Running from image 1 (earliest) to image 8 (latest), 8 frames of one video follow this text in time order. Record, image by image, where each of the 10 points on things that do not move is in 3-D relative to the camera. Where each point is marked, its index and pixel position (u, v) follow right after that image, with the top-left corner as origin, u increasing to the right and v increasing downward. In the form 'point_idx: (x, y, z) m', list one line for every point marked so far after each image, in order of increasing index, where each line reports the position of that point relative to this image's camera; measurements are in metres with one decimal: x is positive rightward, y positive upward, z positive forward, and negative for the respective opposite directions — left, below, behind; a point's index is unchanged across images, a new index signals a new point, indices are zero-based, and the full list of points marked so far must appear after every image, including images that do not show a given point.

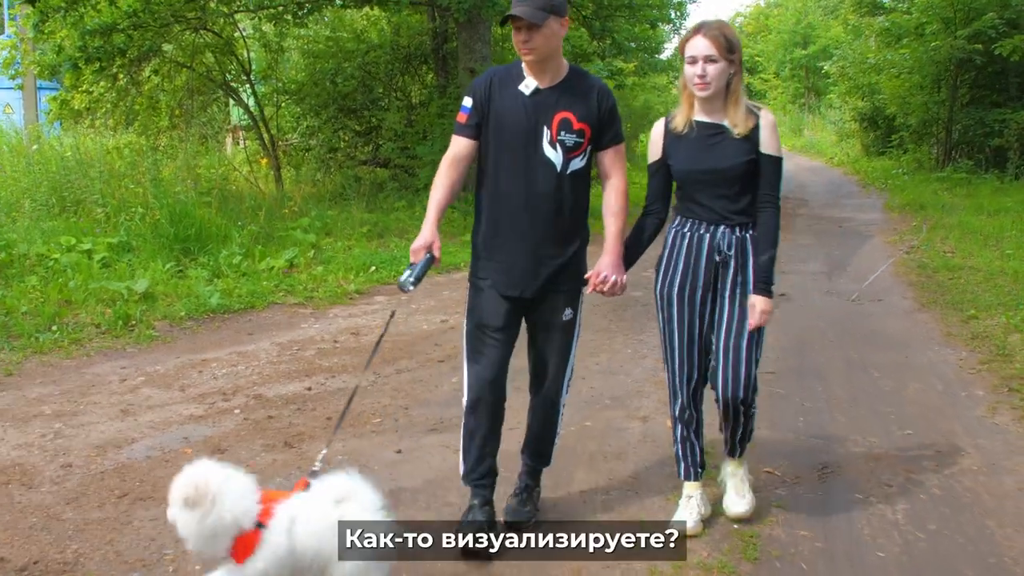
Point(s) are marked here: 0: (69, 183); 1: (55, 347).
0: (-5.6, +1.3, +10.5) m
1: (-3.5, -0.5, +6.4) m
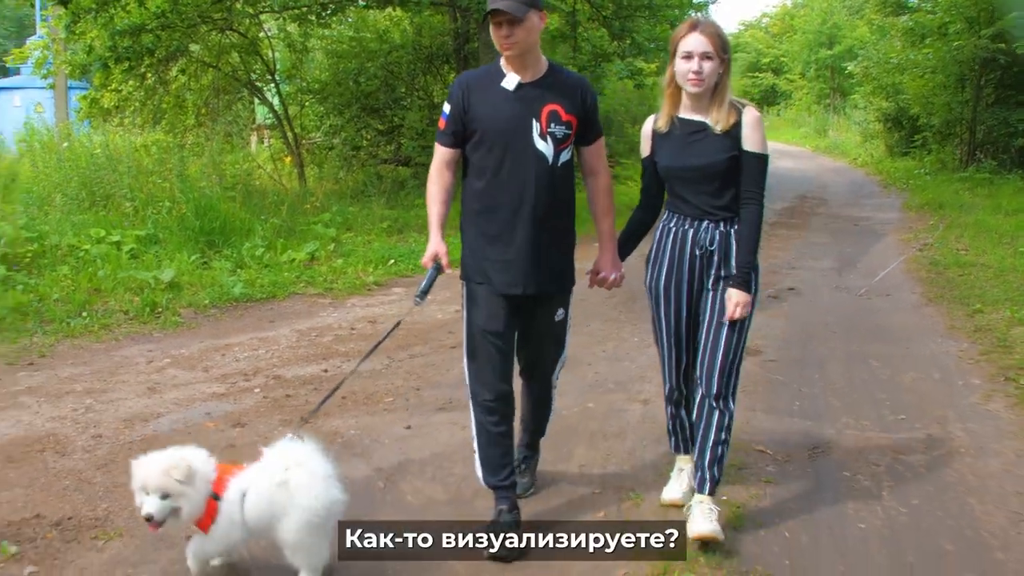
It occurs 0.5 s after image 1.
0: (-5.4, +1.4, +10.9) m
1: (-3.4, -0.3, +6.7) m
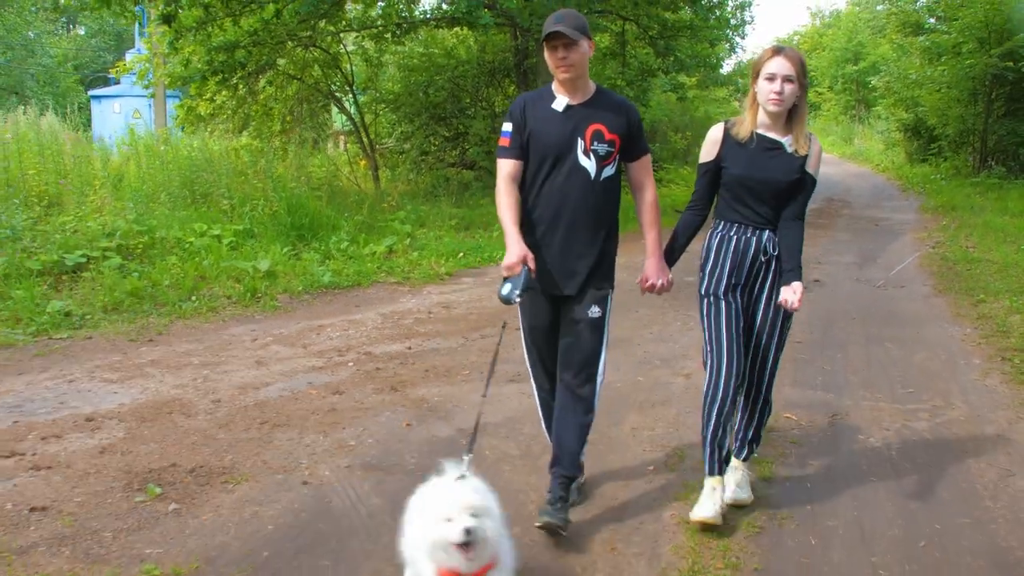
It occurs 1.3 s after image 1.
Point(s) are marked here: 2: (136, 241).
0: (-4.5, +1.6, +11.9) m
1: (-2.9, -0.2, +7.6) m
2: (-4.4, +0.6, +9.8) m
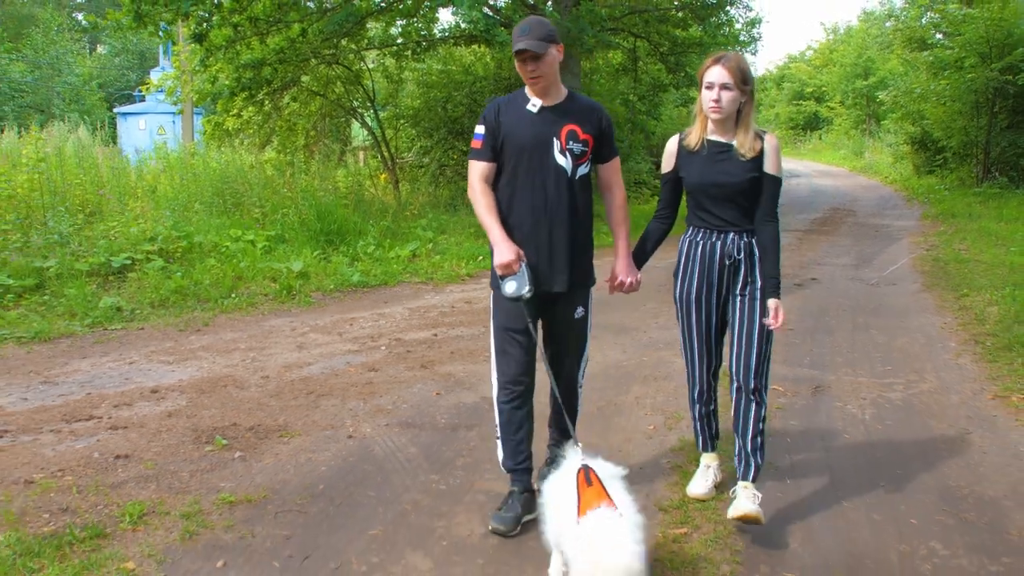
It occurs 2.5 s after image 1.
0: (-4.3, +1.5, +12.6) m
1: (-2.7, -0.2, +8.2) m
2: (-4.2, +0.5, +10.4) m
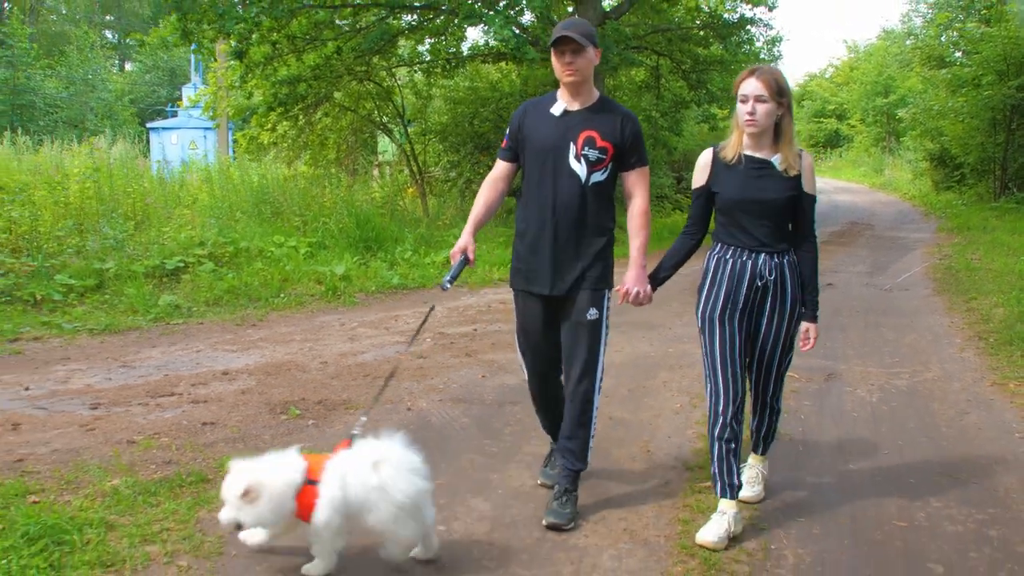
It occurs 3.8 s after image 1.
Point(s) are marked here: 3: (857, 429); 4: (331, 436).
0: (-3.8, +1.4, +13.2) m
1: (-2.4, -0.2, +8.8) m
2: (-3.8, +0.5, +11.1) m
3: (+1.9, -0.8, +4.6) m
4: (-1.0, -0.8, +4.4) m
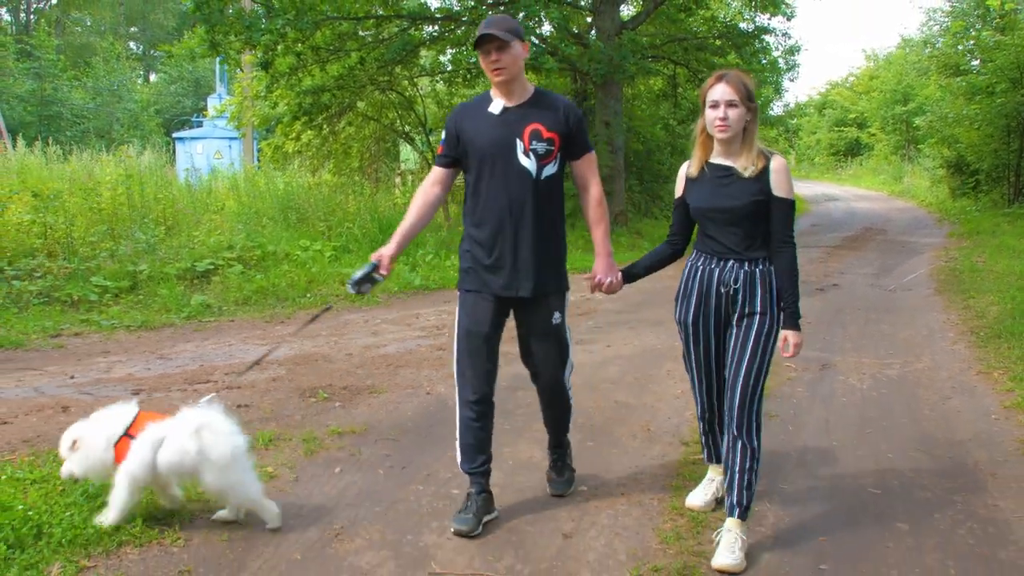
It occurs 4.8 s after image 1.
0: (-3.5, +1.4, +13.7) m
1: (-2.2, -0.2, +9.2) m
2: (-3.6, +0.5, +11.5) m
3: (+2.0, -0.7, +4.9) m
4: (-0.9, -0.7, +4.8) m
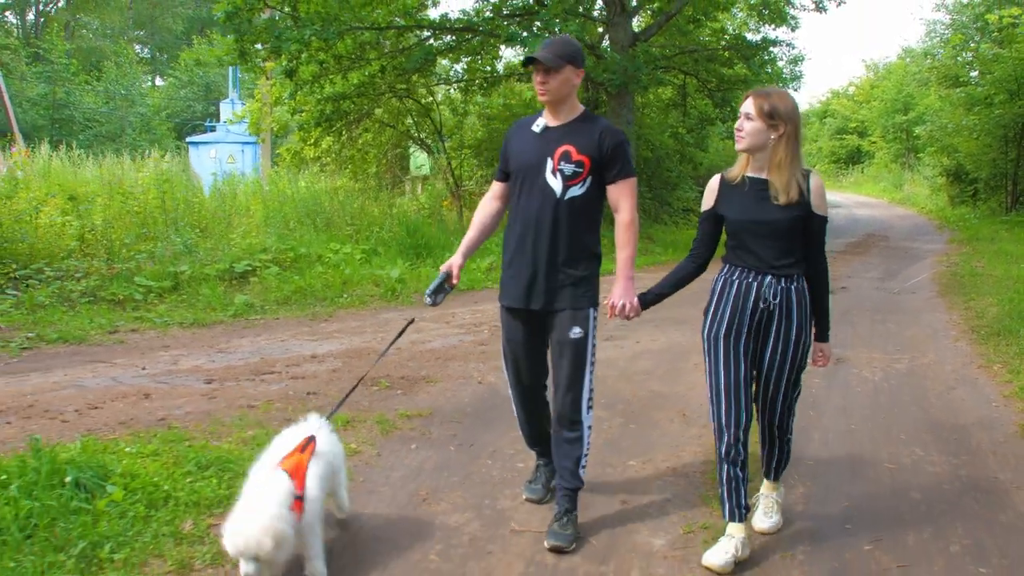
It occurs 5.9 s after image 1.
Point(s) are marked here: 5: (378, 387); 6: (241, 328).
0: (-3.2, +1.4, +14.2) m
1: (-1.9, -0.2, +9.7) m
2: (-3.3, +0.5, +12.1) m
3: (+2.3, -0.7, +5.4) m
4: (-0.6, -0.7, +5.3) m
5: (-0.9, -0.7, +5.7) m
6: (-2.7, -0.4, +8.4) m
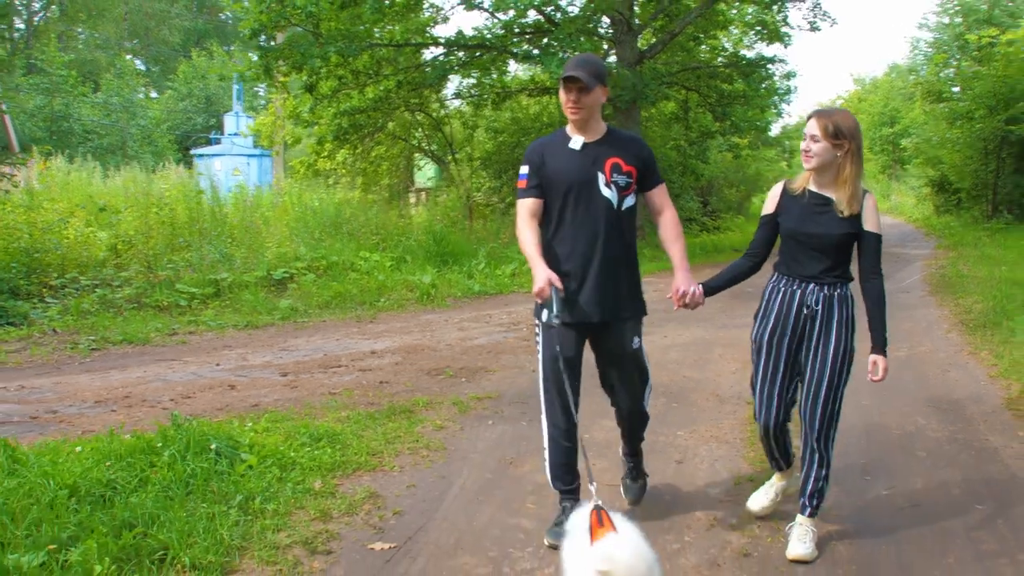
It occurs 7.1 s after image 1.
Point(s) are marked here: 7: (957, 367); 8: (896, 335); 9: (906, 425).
0: (-2.9, +1.2, +14.9) m
1: (-1.6, -0.3, +10.4) m
2: (-3.0, +0.4, +12.7) m
3: (+2.7, -0.7, +6.1) m
4: (-0.2, -0.7, +6.0) m
5: (-0.5, -0.7, +6.4) m
6: (-2.4, -0.5, +9.1) m
7: (+3.4, -0.6, +6.4) m
8: (+3.5, -0.4, +7.4) m
9: (+2.5, -0.9, +5.2) m
